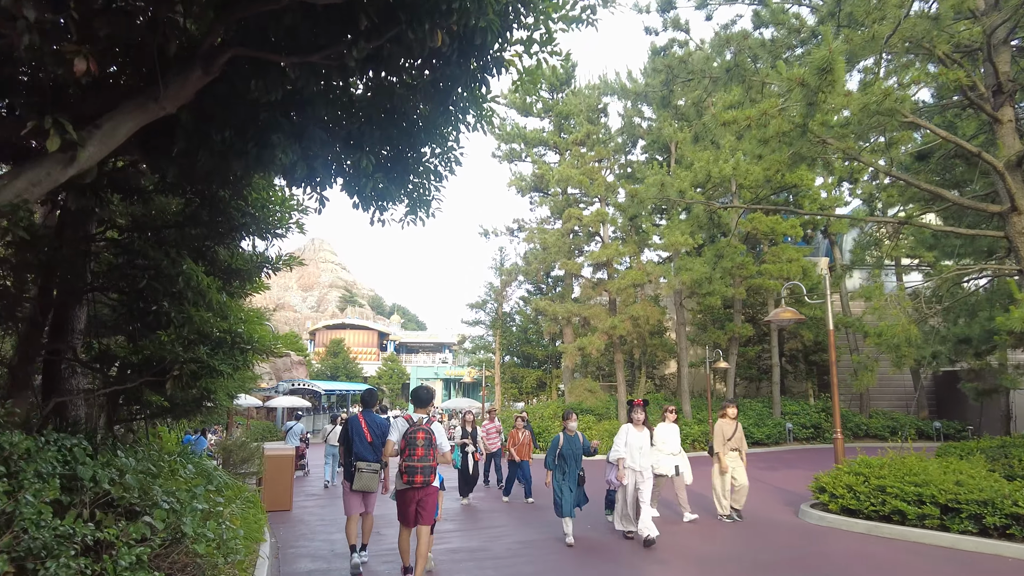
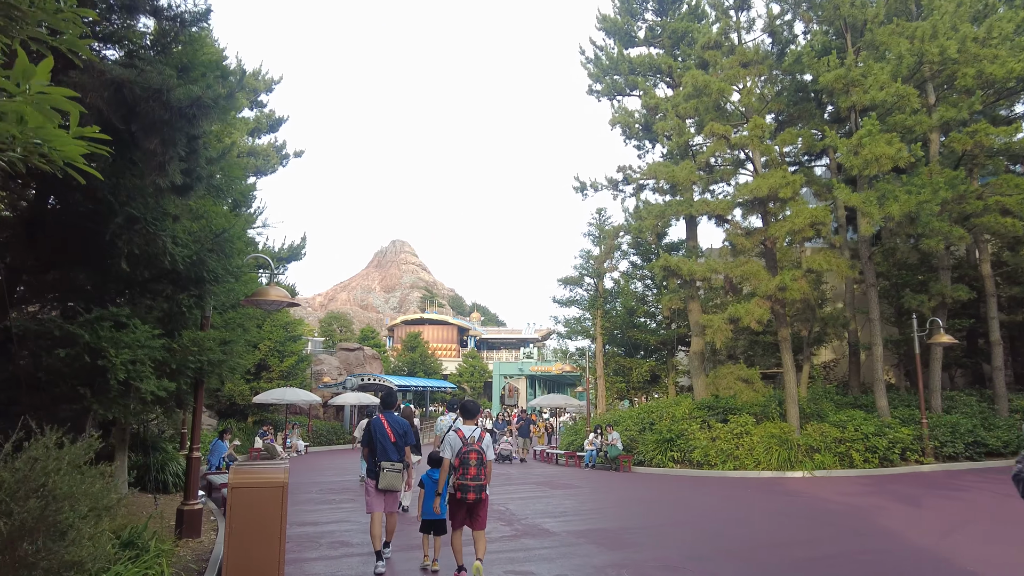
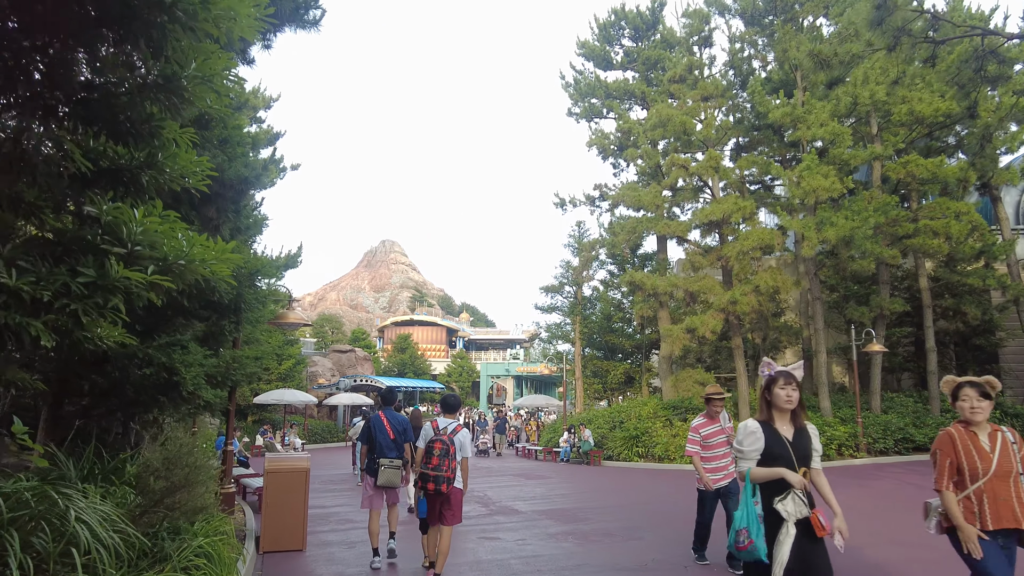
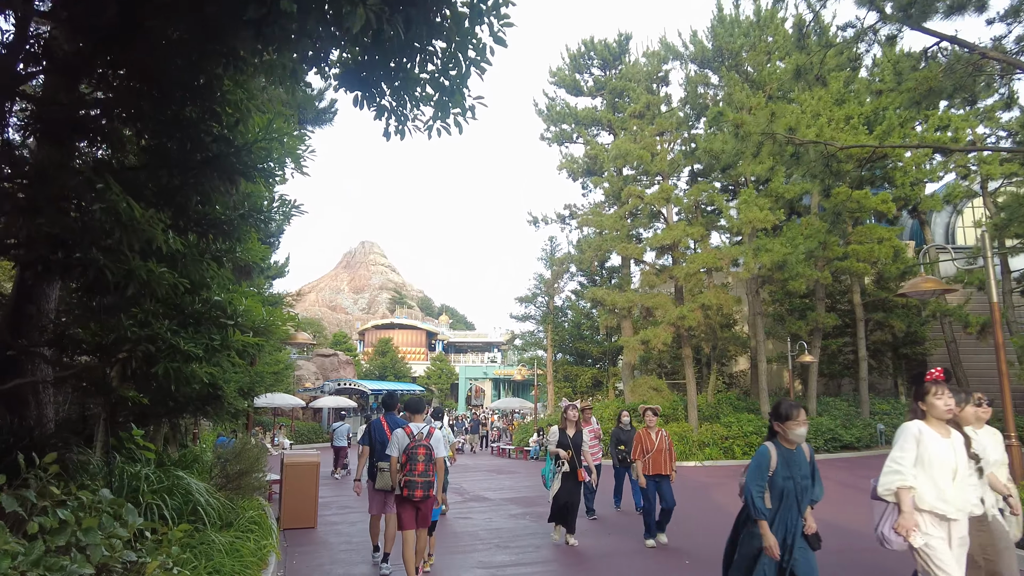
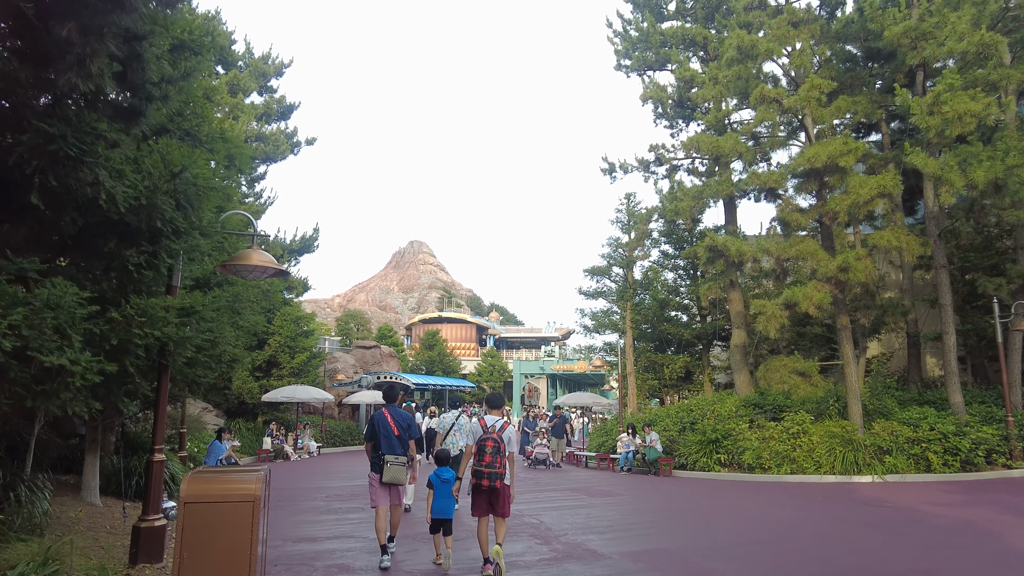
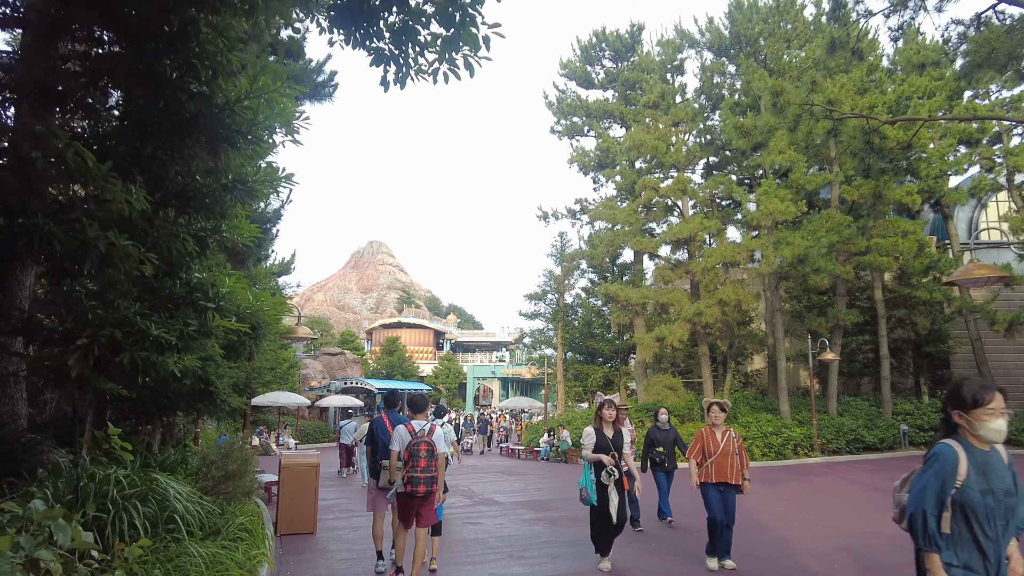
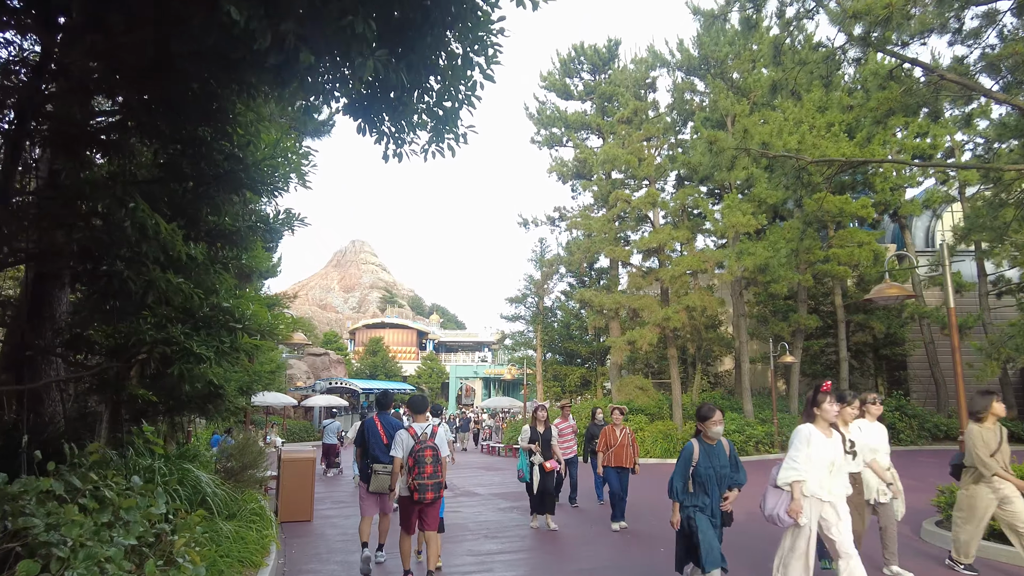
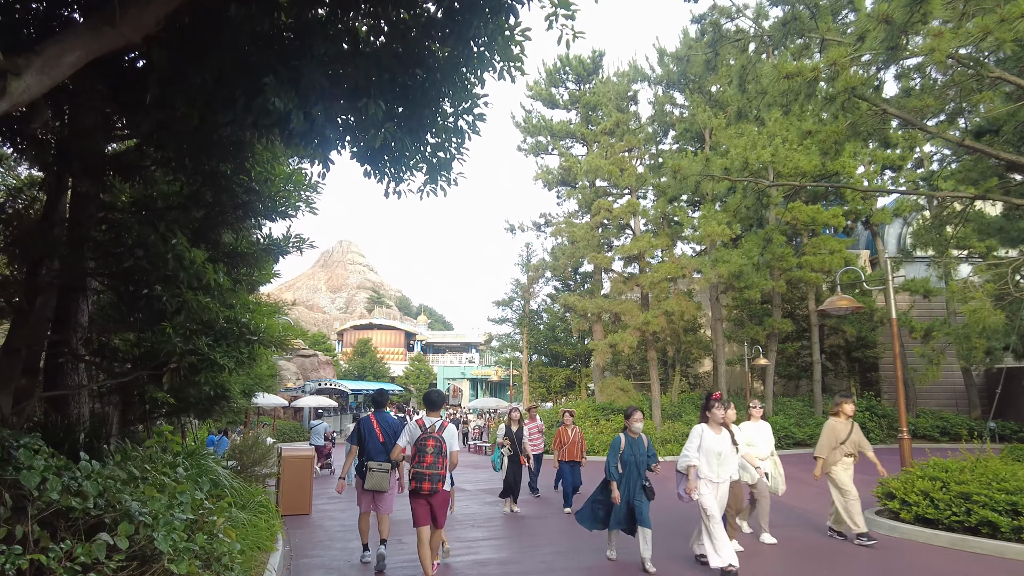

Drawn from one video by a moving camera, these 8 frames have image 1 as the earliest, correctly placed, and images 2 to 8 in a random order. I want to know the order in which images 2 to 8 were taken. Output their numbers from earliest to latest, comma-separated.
8, 7, 4, 6, 3, 2, 5
